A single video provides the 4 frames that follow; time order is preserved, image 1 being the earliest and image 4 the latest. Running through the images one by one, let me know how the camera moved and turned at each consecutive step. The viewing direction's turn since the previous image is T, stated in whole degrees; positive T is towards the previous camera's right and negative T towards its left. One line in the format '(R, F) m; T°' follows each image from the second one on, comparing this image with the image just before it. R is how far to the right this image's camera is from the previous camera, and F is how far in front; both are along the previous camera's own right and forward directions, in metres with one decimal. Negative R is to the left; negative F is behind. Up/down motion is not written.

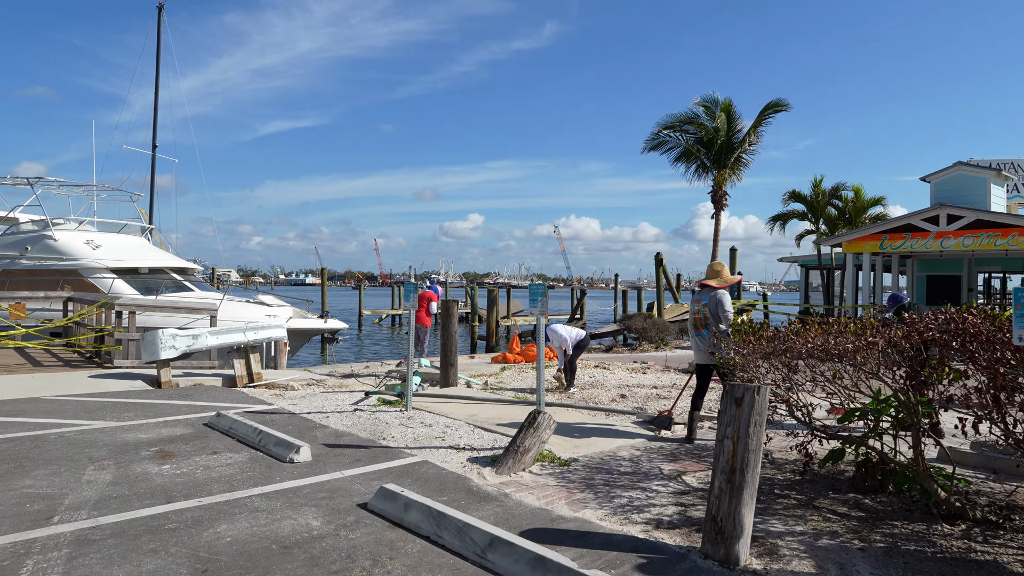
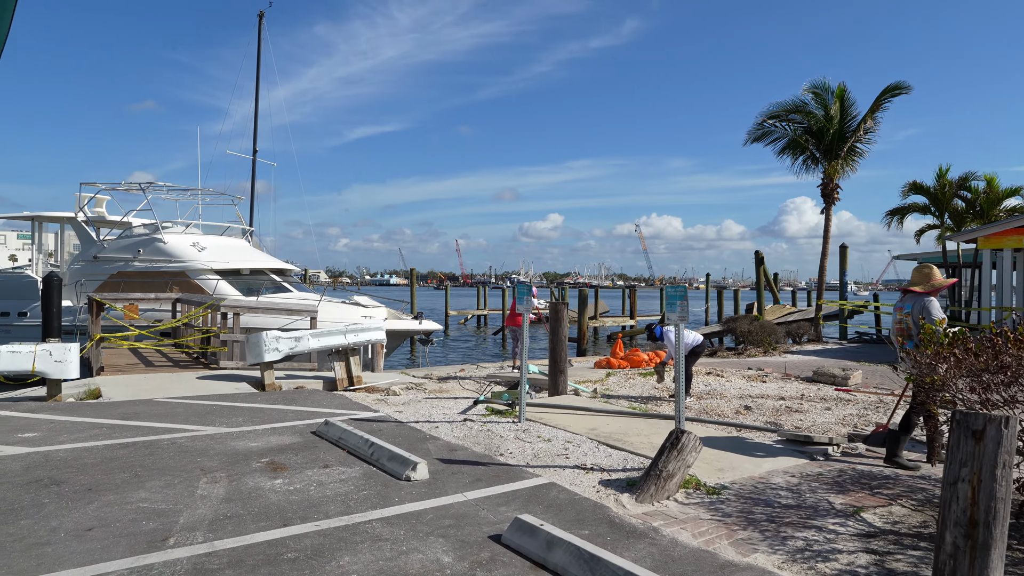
(-0.4, +0.5) m; -7°
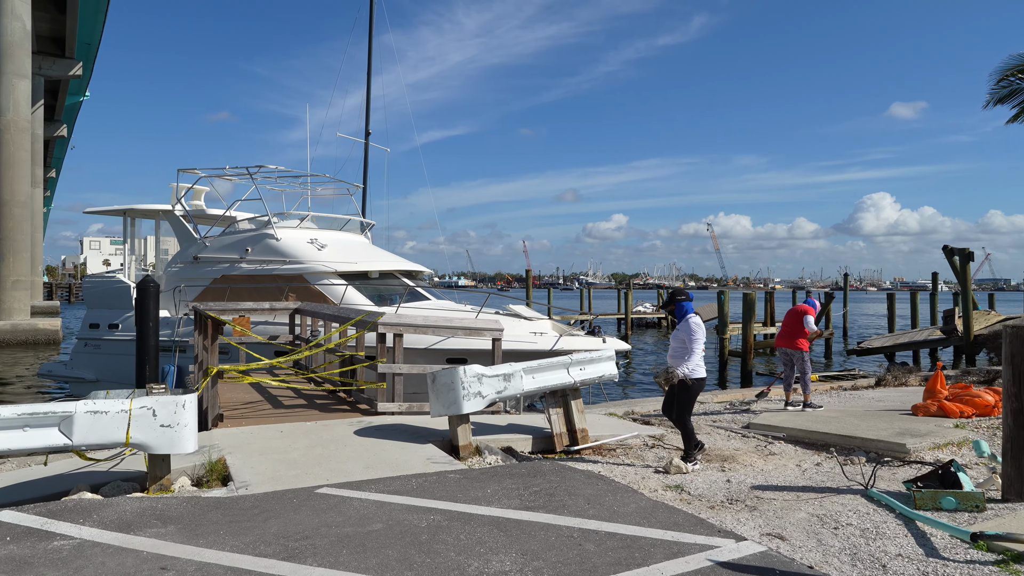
(-2.4, +3.4) m; -6°
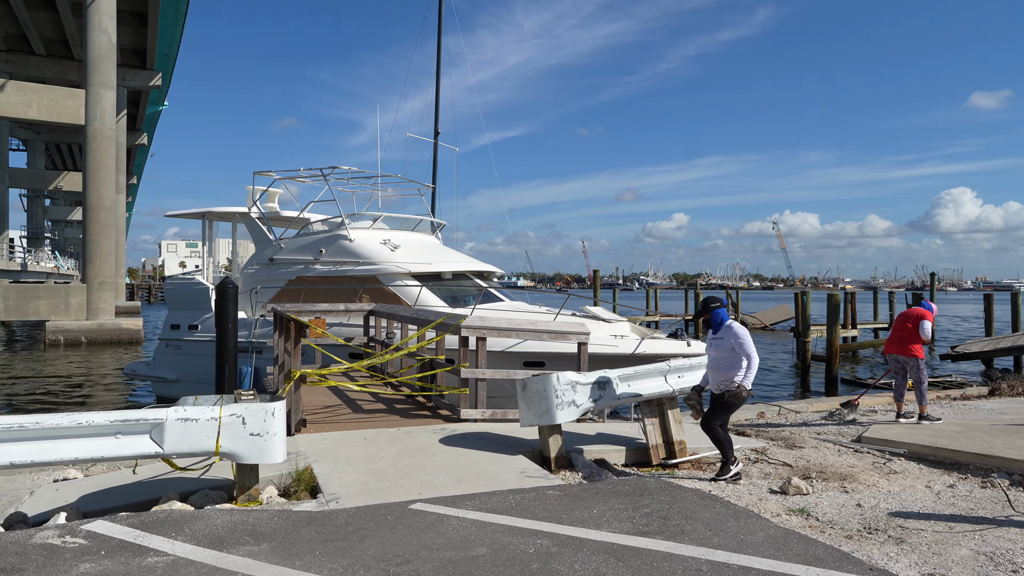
(-0.3, +0.4) m; -5°
